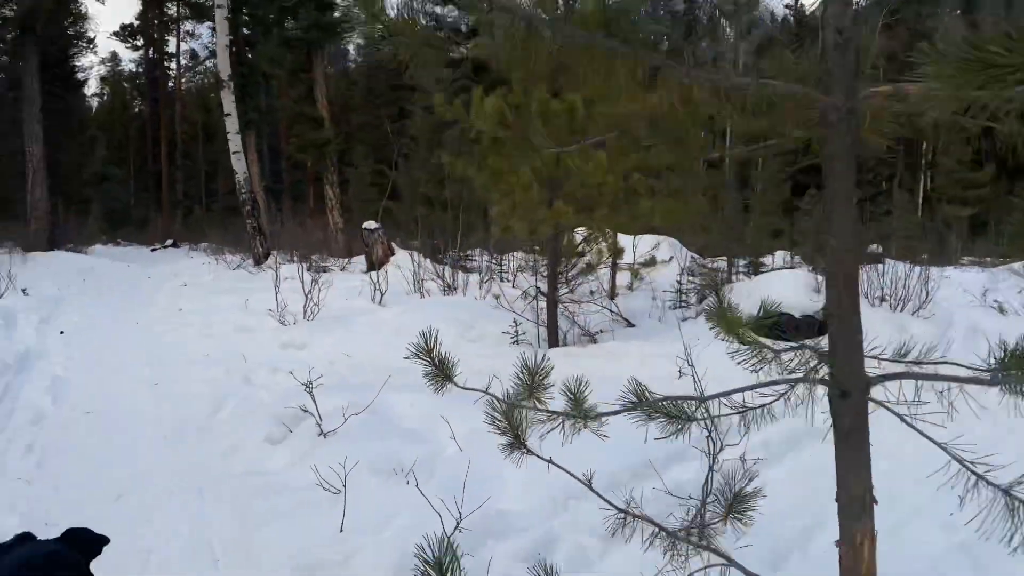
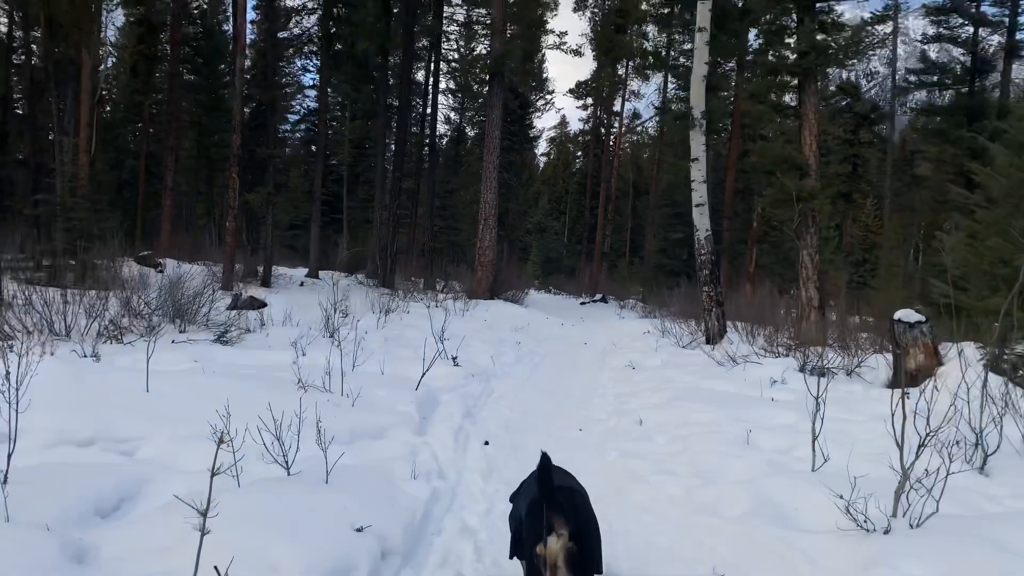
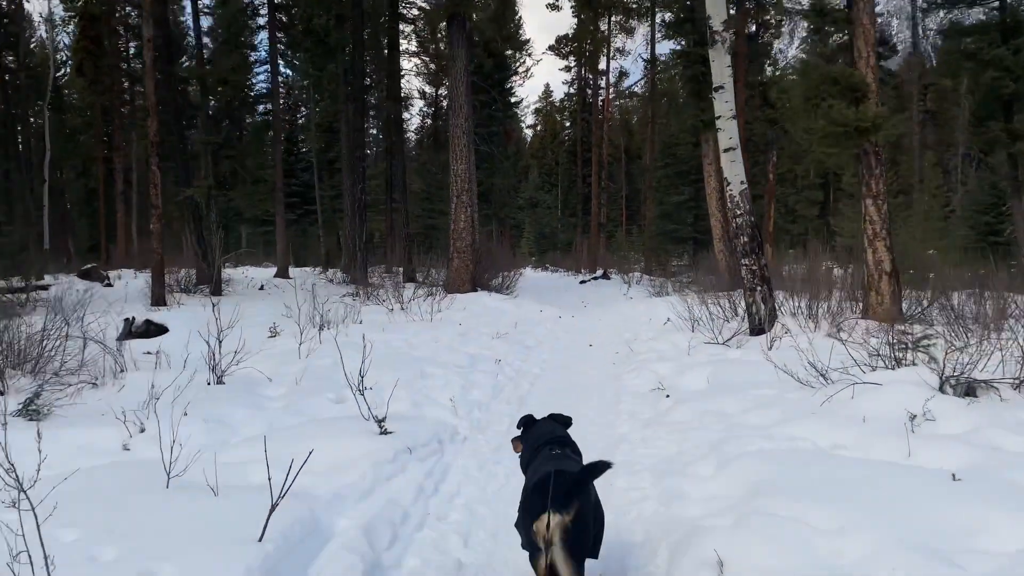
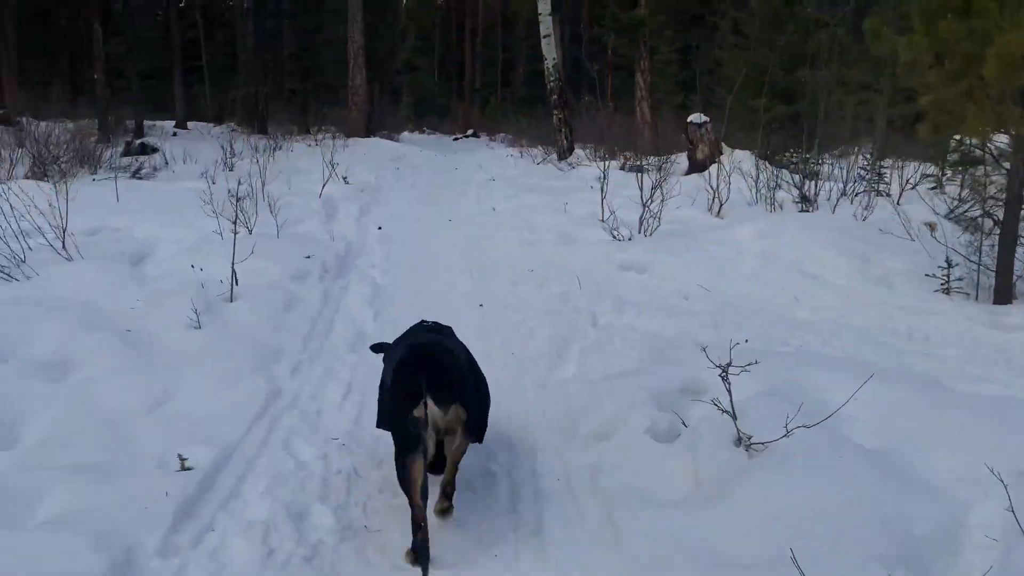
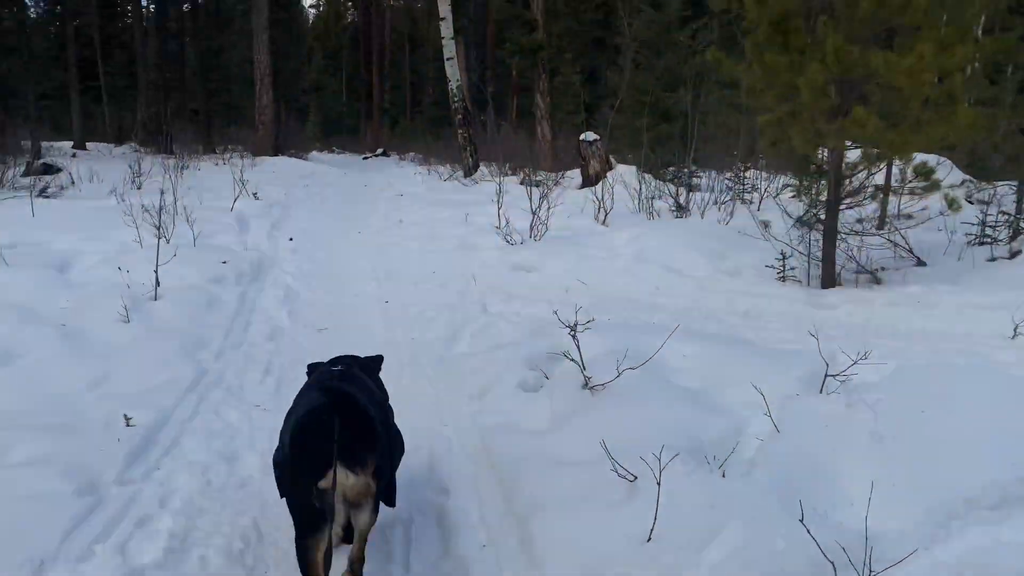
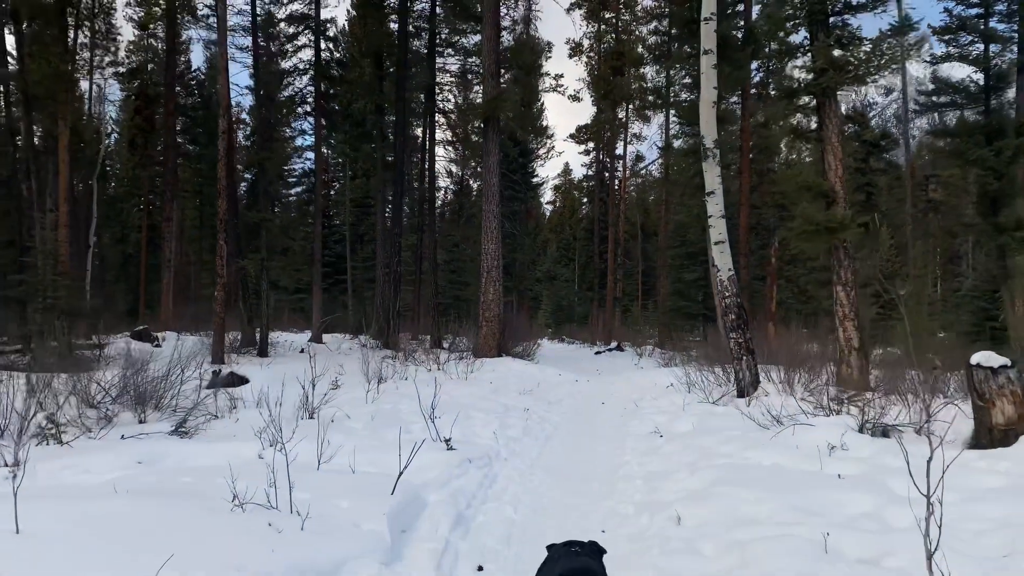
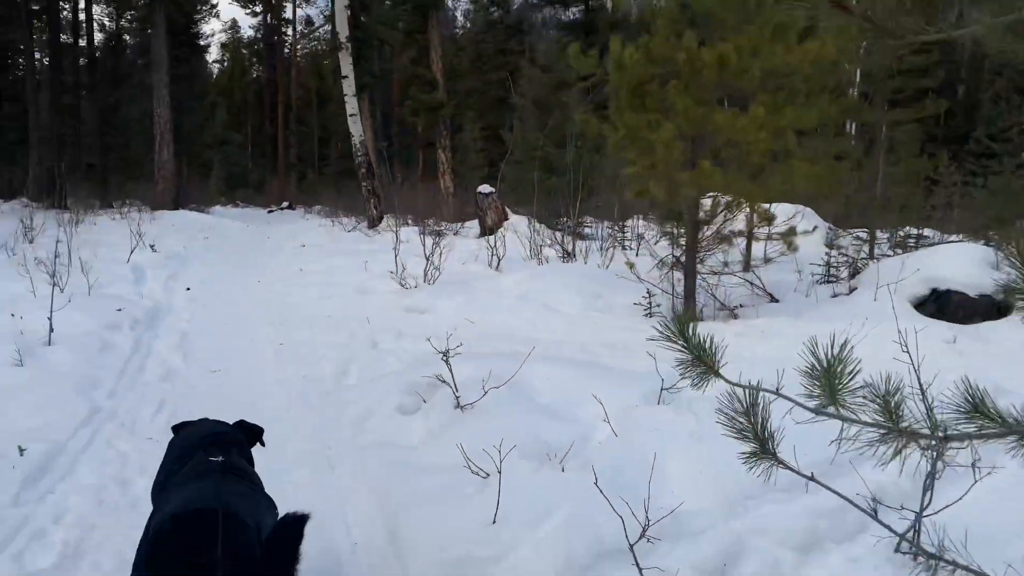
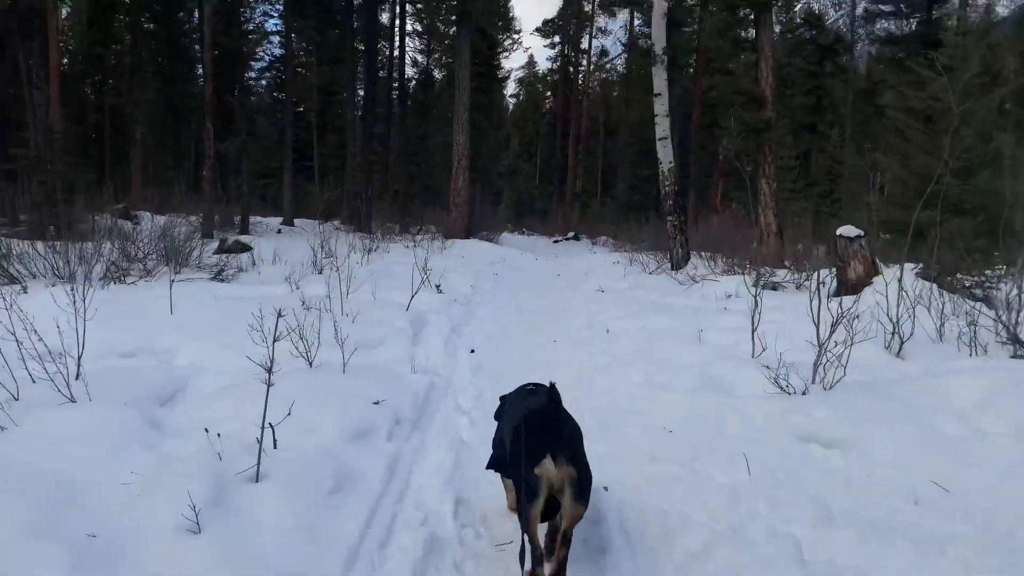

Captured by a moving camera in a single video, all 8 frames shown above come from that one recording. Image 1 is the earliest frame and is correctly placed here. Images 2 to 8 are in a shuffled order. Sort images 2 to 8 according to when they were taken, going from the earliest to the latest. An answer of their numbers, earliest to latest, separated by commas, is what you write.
7, 5, 4, 8, 2, 6, 3
